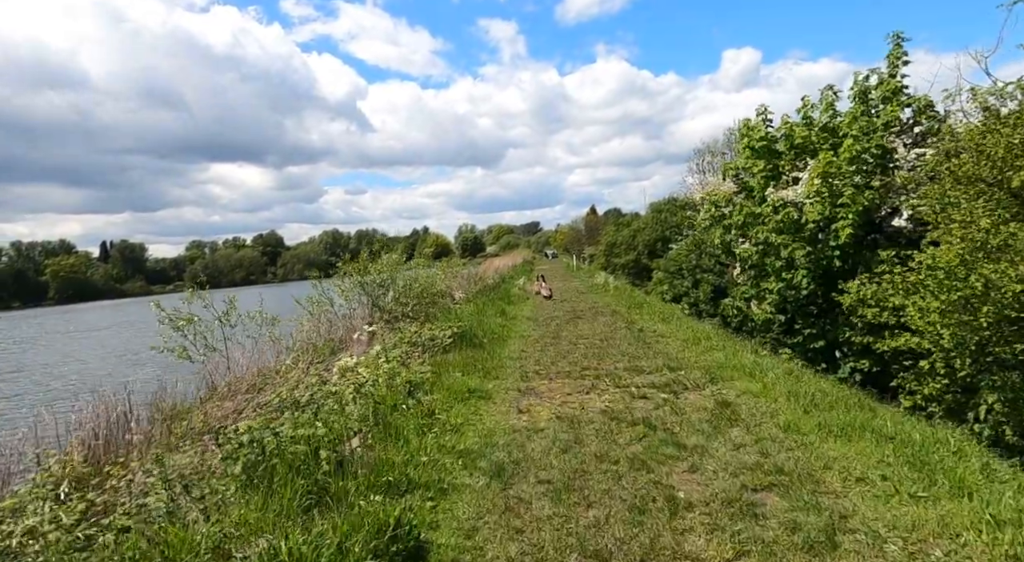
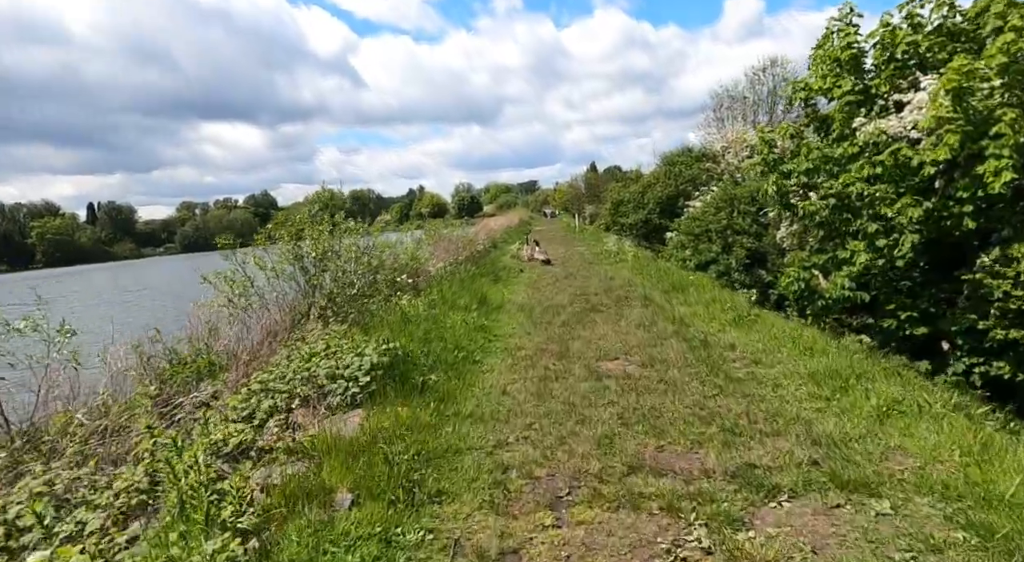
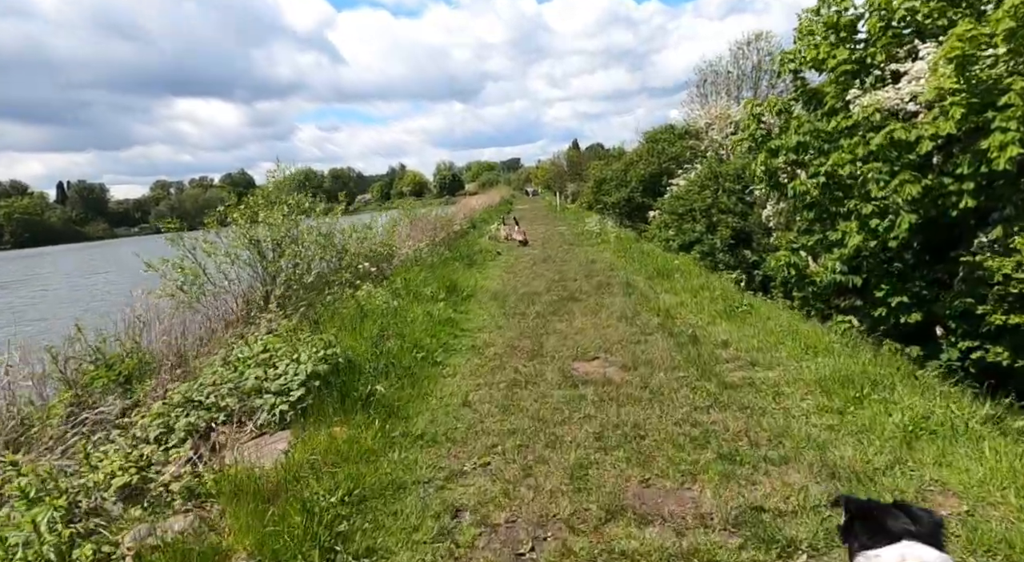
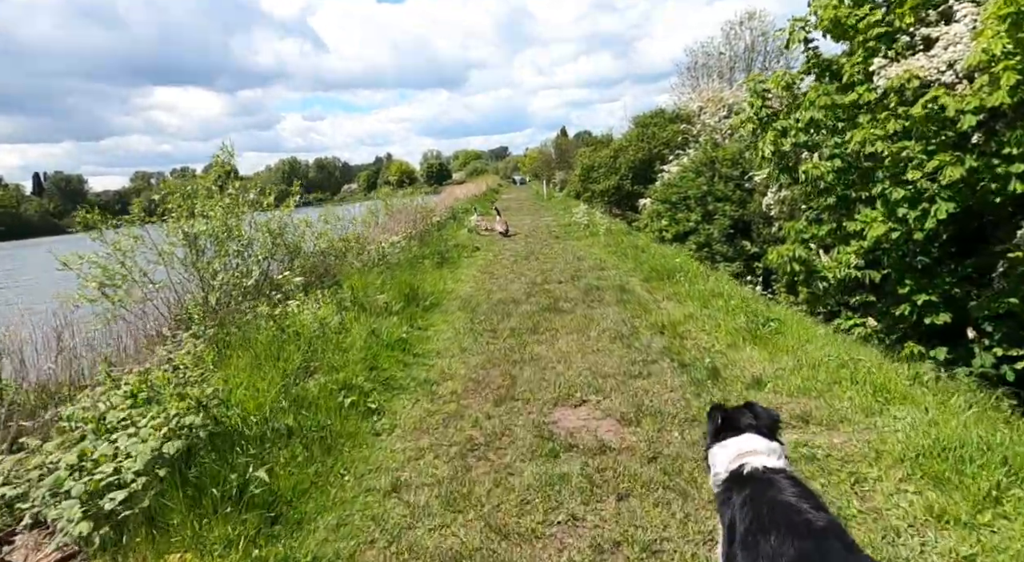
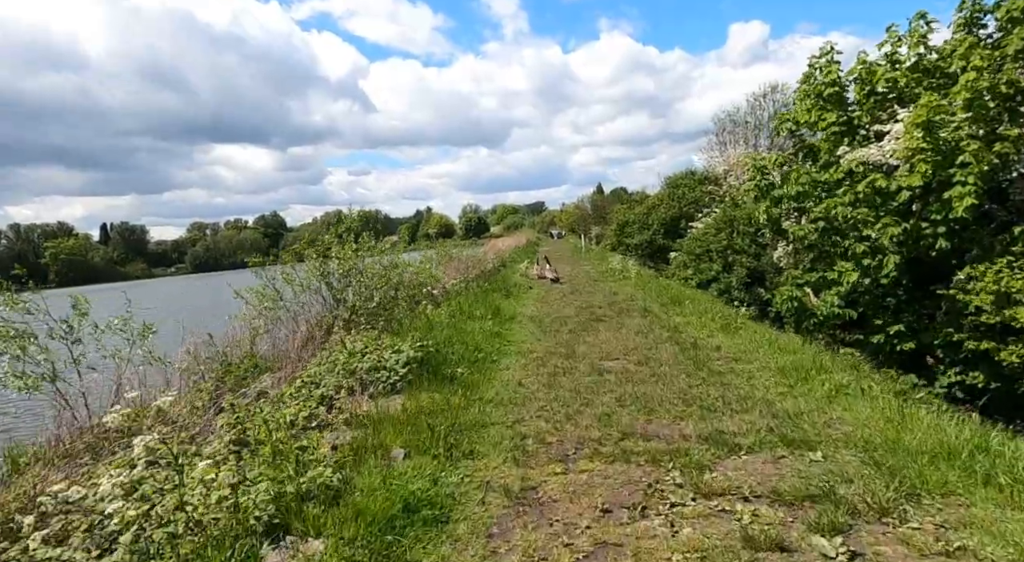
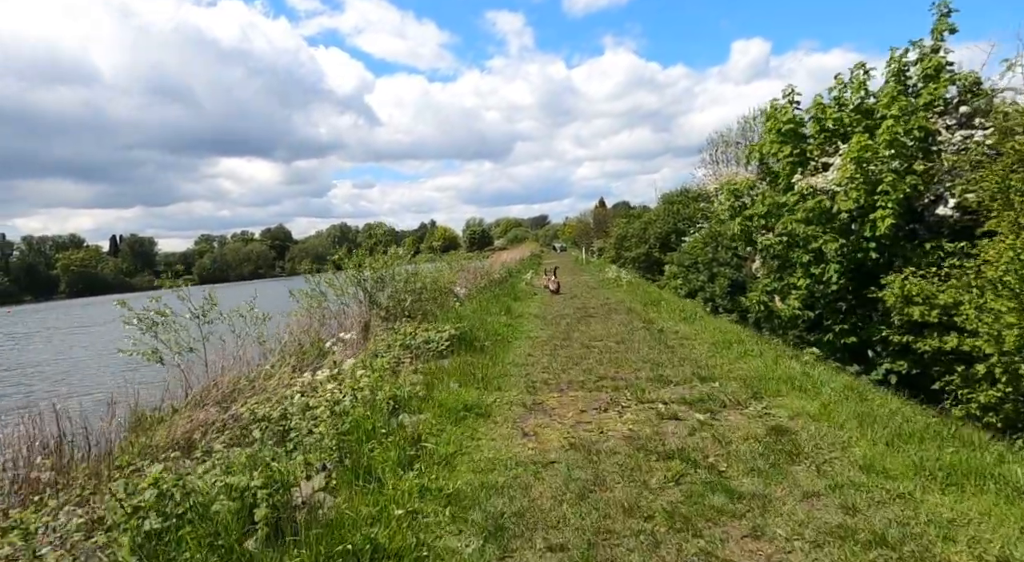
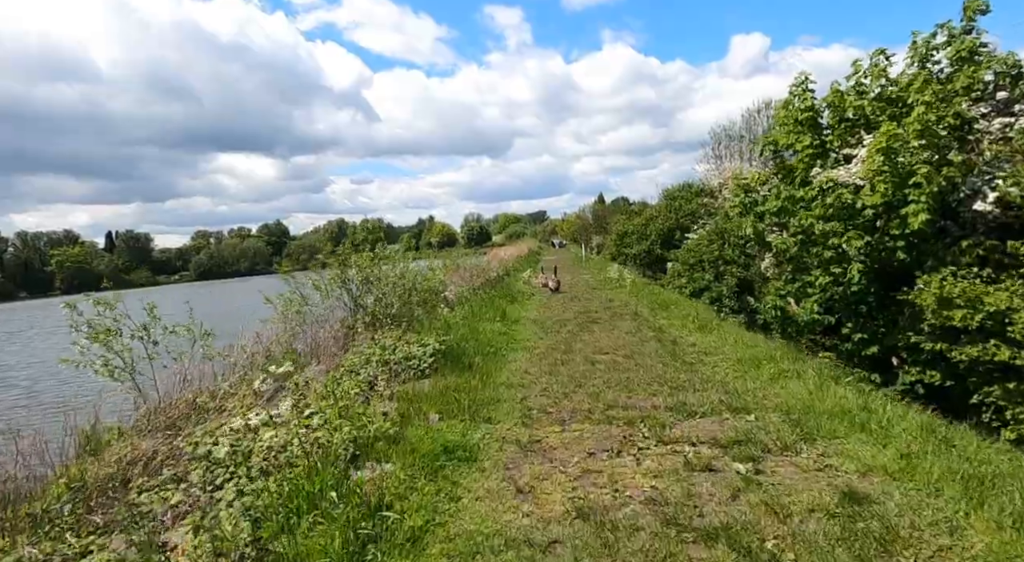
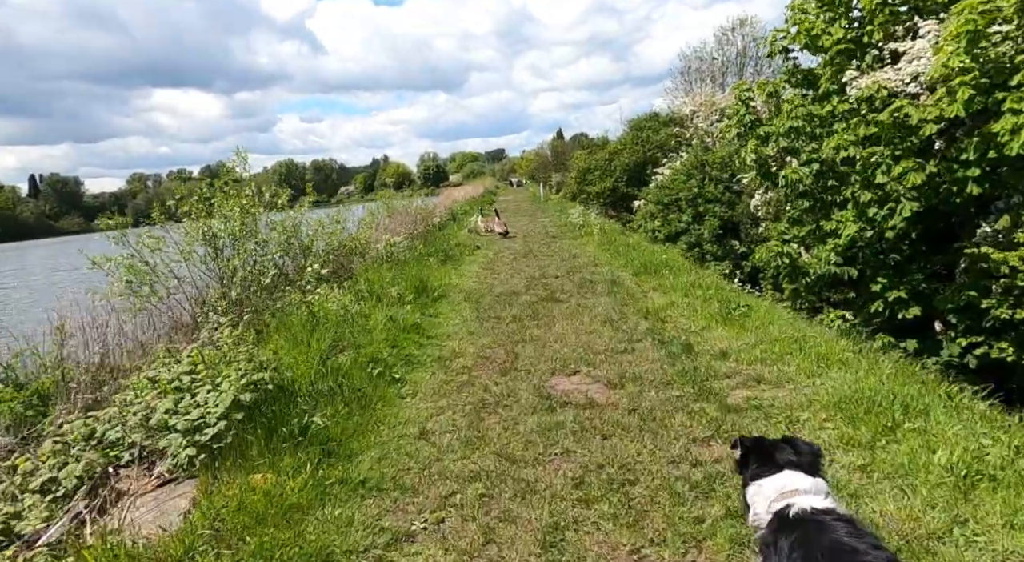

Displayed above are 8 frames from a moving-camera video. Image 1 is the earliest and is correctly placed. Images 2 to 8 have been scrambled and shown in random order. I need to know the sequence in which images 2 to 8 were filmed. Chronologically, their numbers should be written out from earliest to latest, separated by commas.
6, 7, 5, 2, 3, 8, 4
